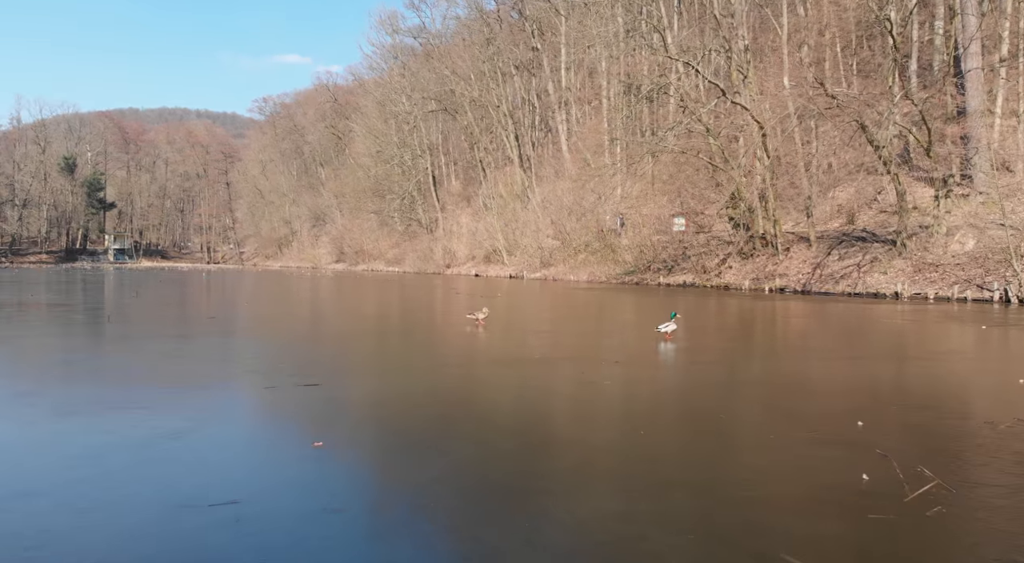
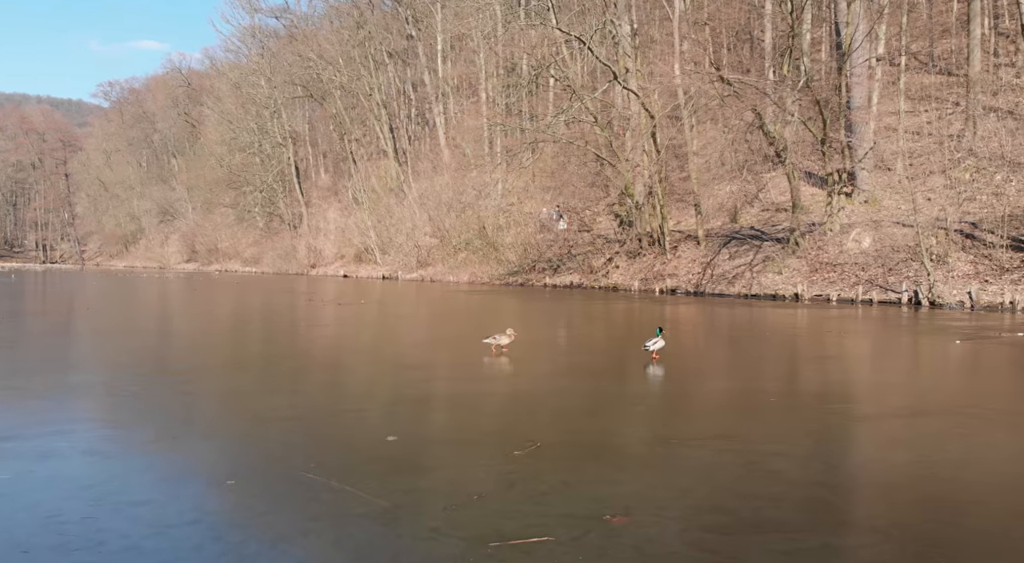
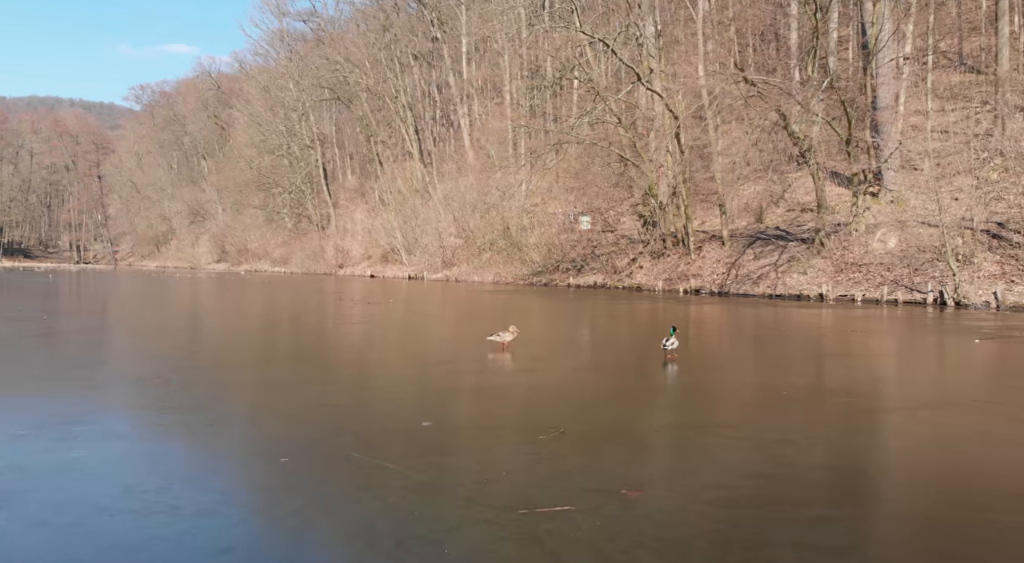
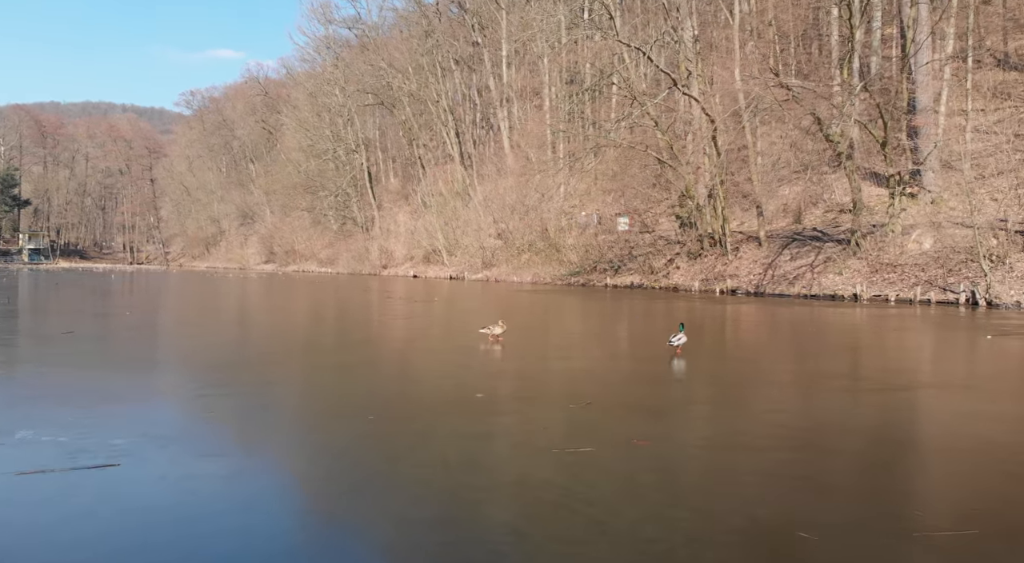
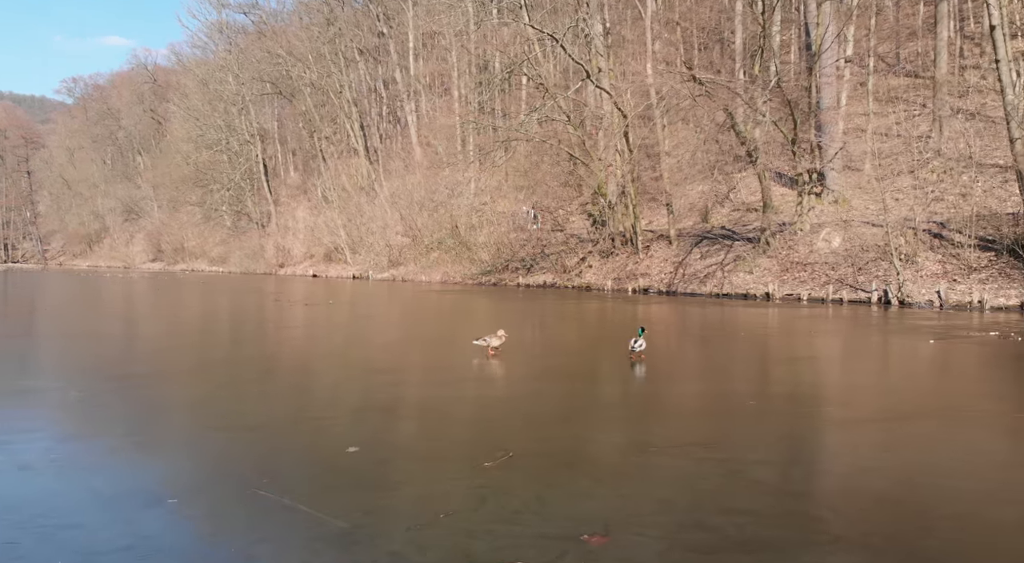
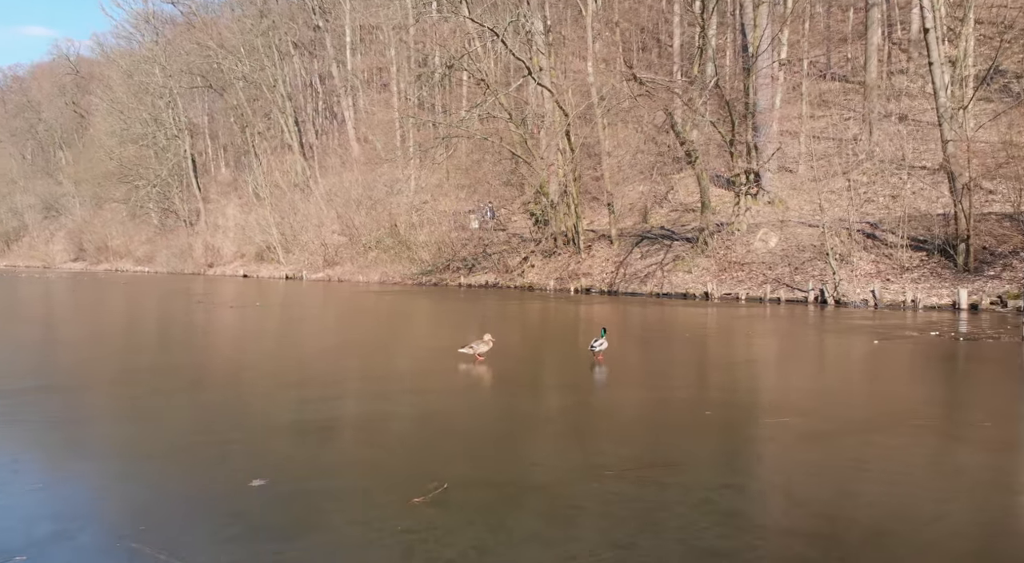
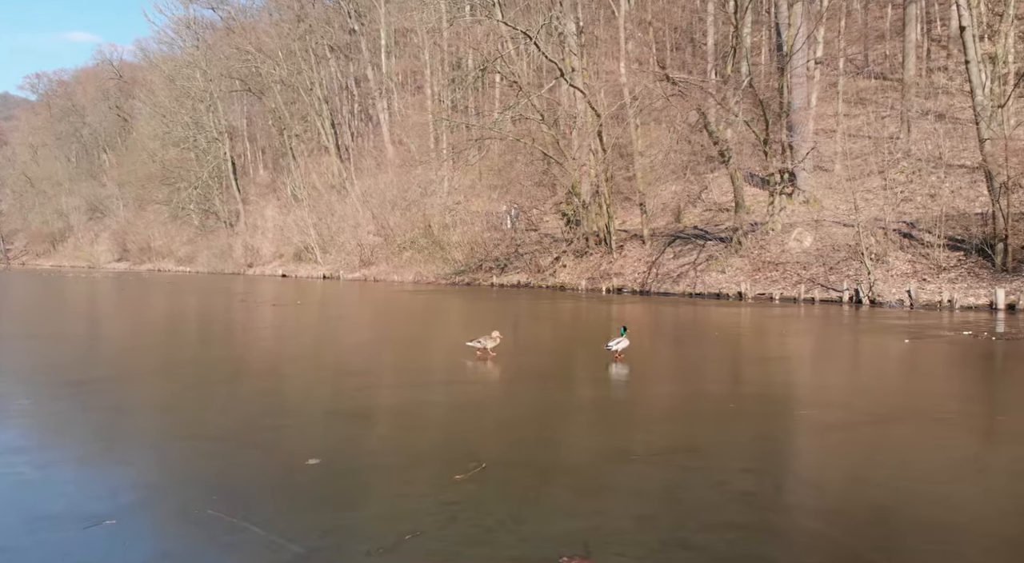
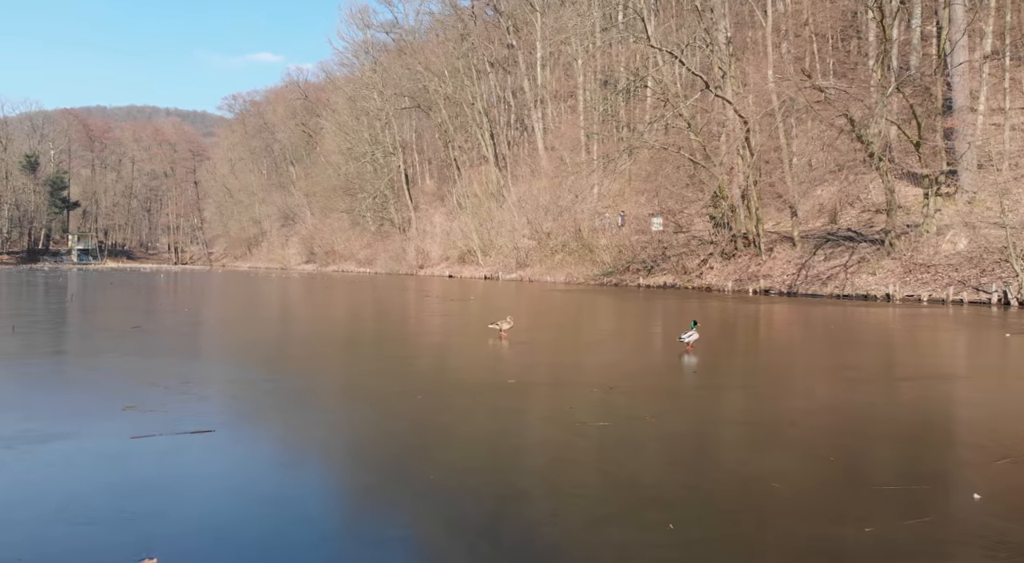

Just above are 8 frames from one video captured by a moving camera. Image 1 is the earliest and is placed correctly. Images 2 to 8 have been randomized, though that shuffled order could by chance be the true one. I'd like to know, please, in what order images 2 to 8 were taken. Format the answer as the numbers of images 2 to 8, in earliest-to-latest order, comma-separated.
8, 4, 3, 2, 5, 7, 6
